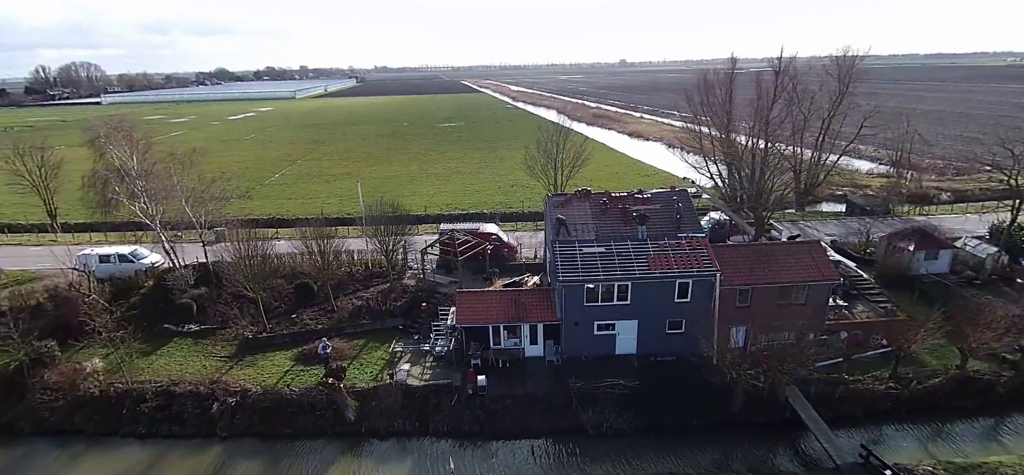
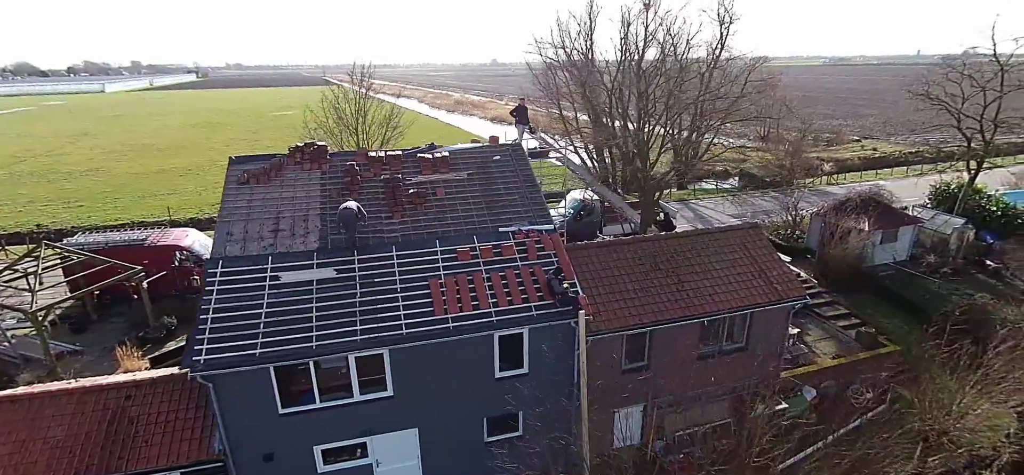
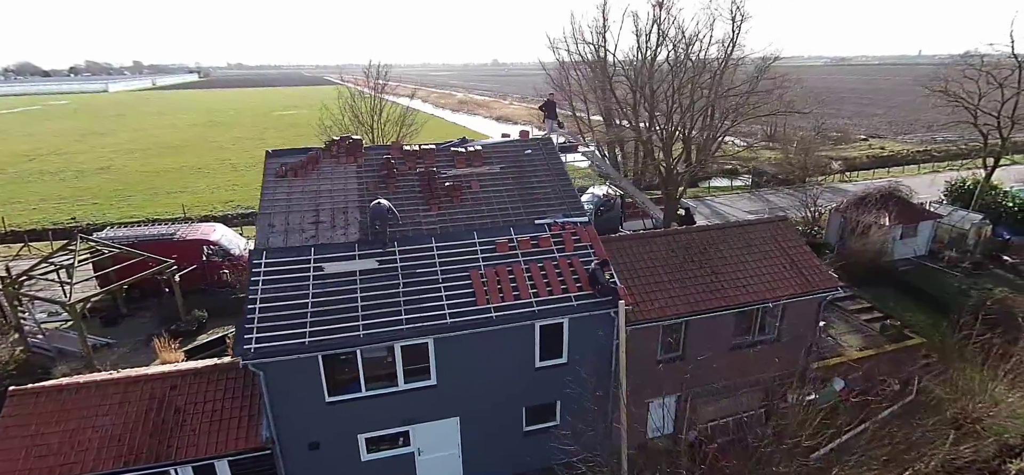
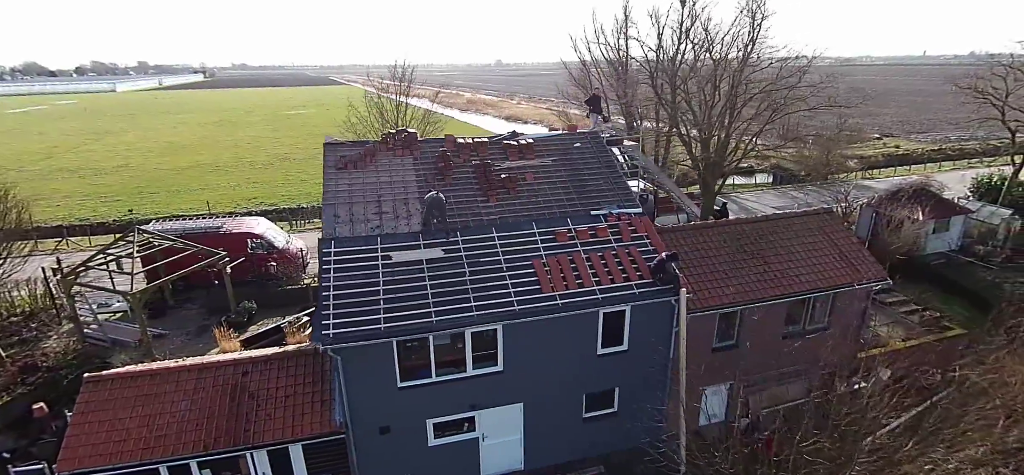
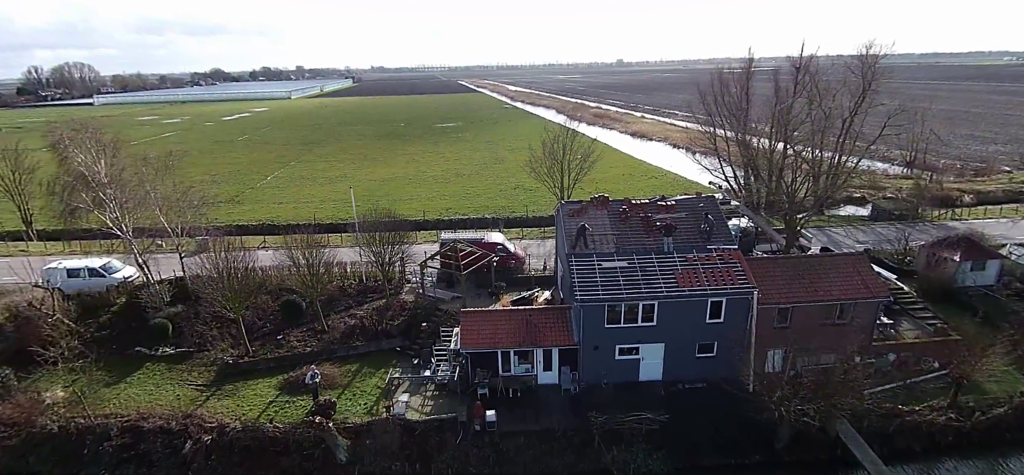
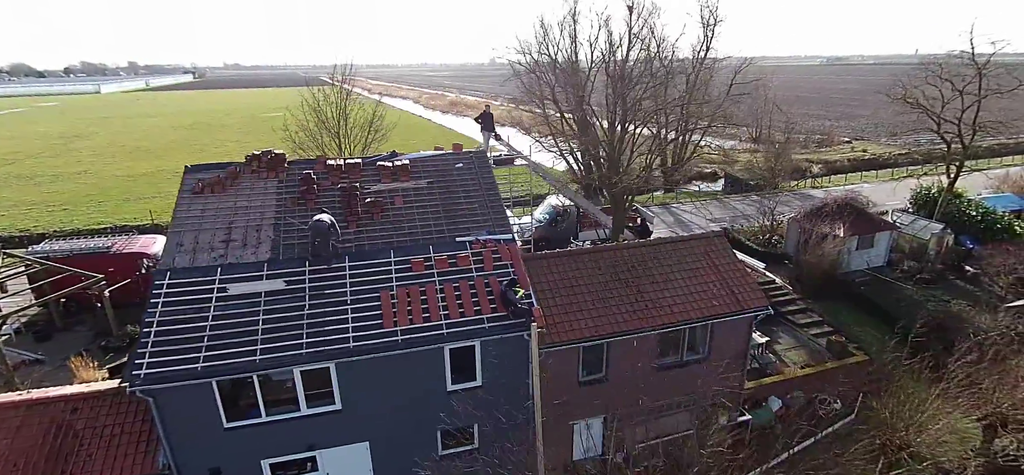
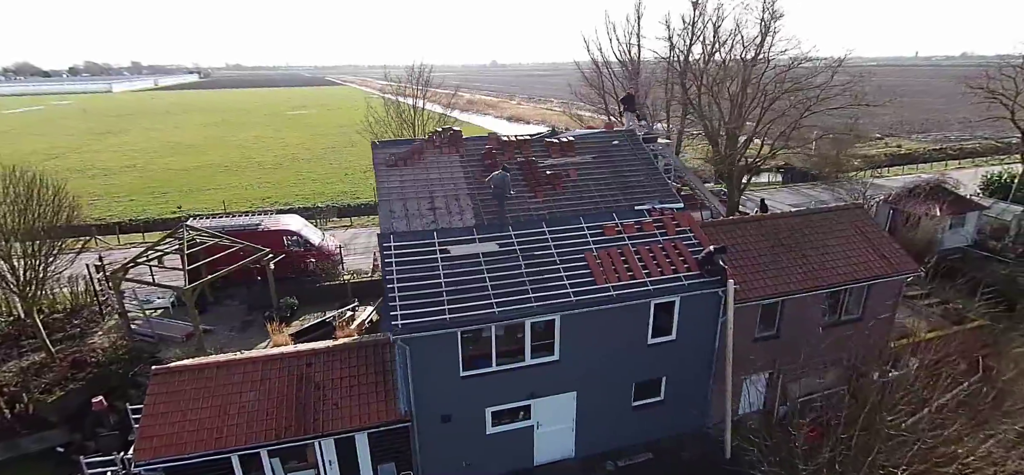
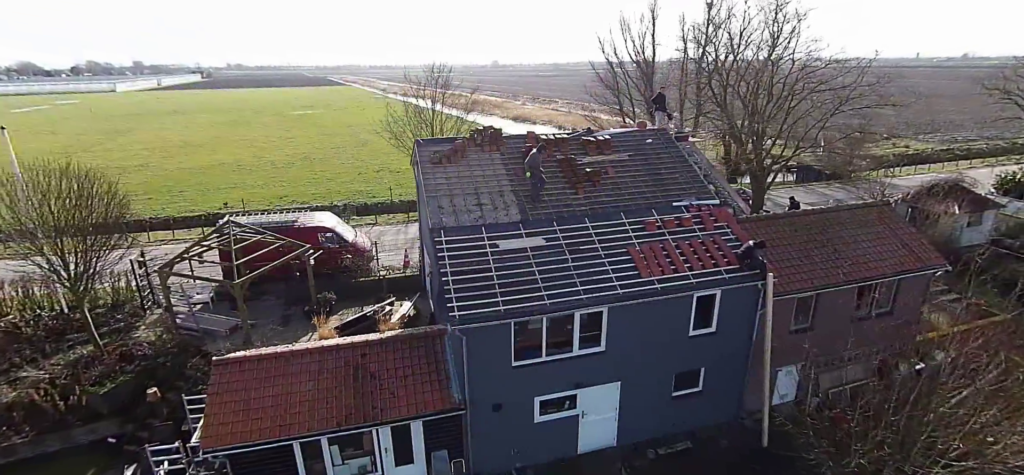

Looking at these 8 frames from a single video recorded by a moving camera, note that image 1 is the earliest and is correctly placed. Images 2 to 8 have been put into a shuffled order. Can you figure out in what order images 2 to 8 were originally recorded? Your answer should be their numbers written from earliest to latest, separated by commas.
5, 8, 7, 4, 3, 2, 6
